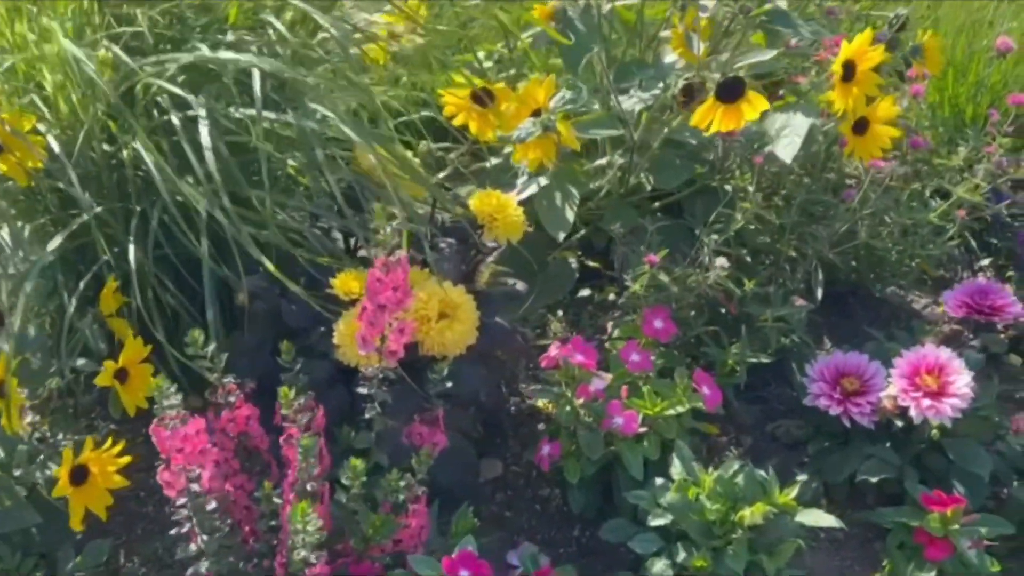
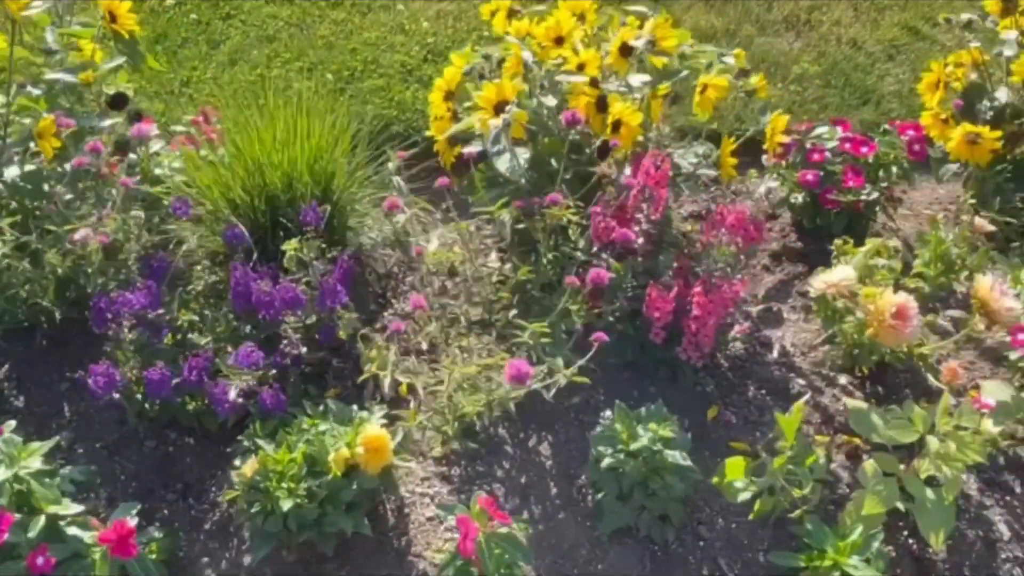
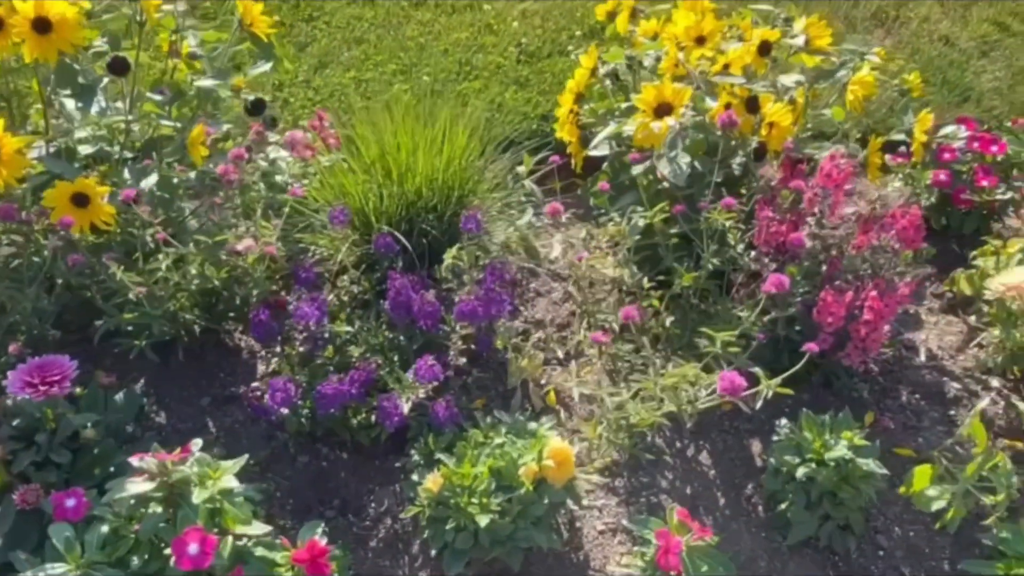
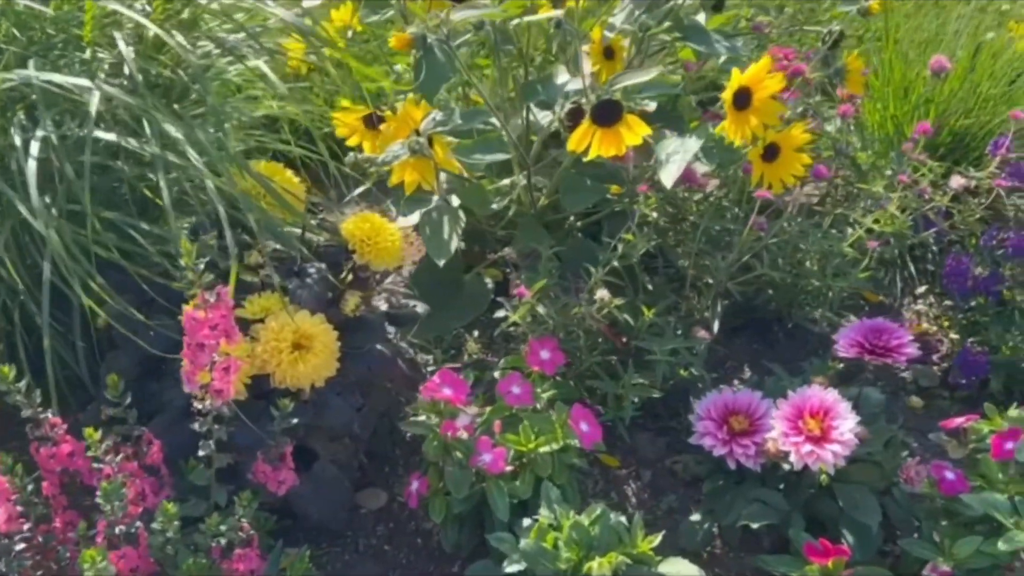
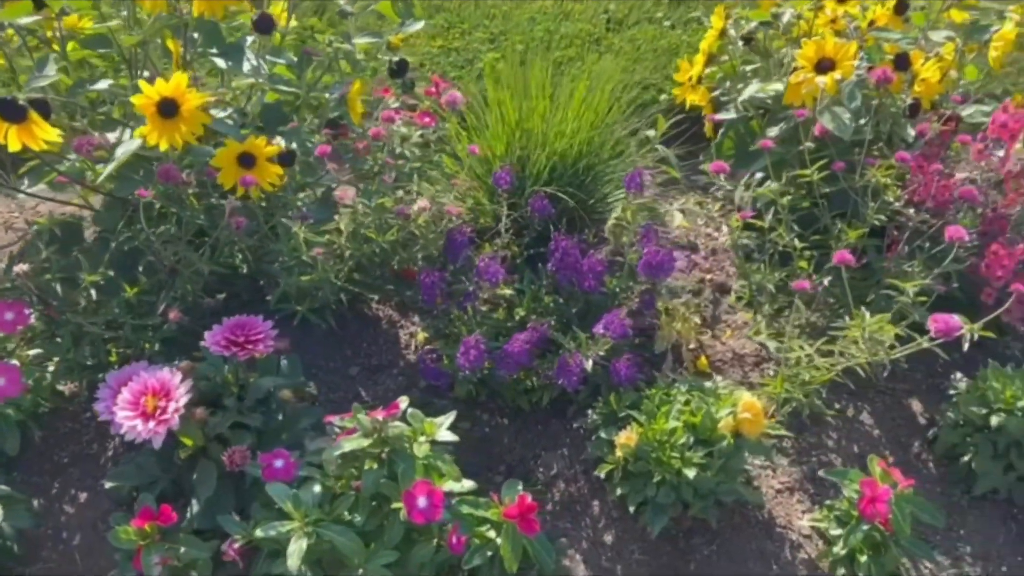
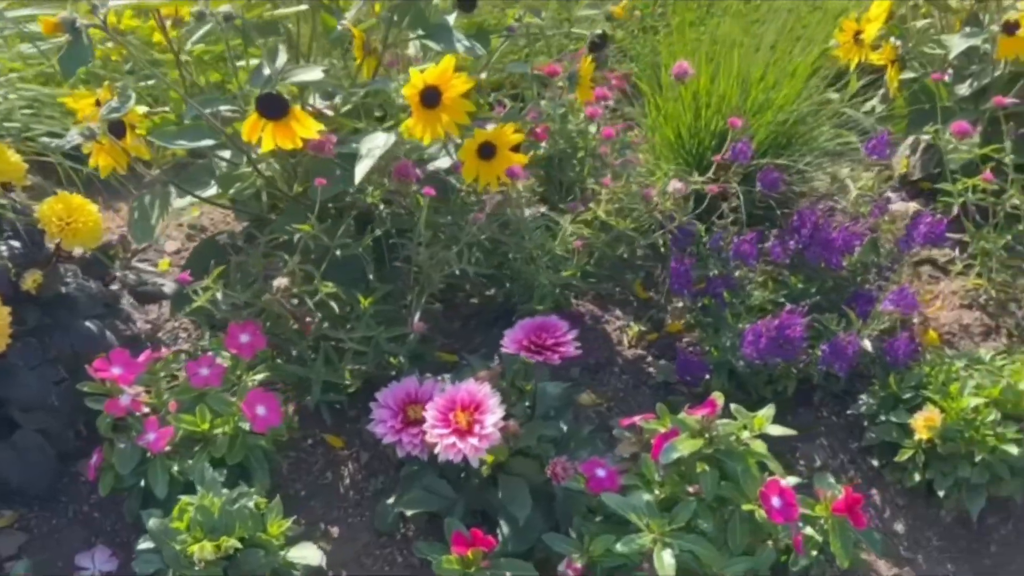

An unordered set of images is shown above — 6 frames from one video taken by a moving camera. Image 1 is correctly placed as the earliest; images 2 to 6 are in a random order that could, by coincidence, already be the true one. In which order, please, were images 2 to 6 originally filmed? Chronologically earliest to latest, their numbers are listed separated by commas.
4, 6, 5, 3, 2
